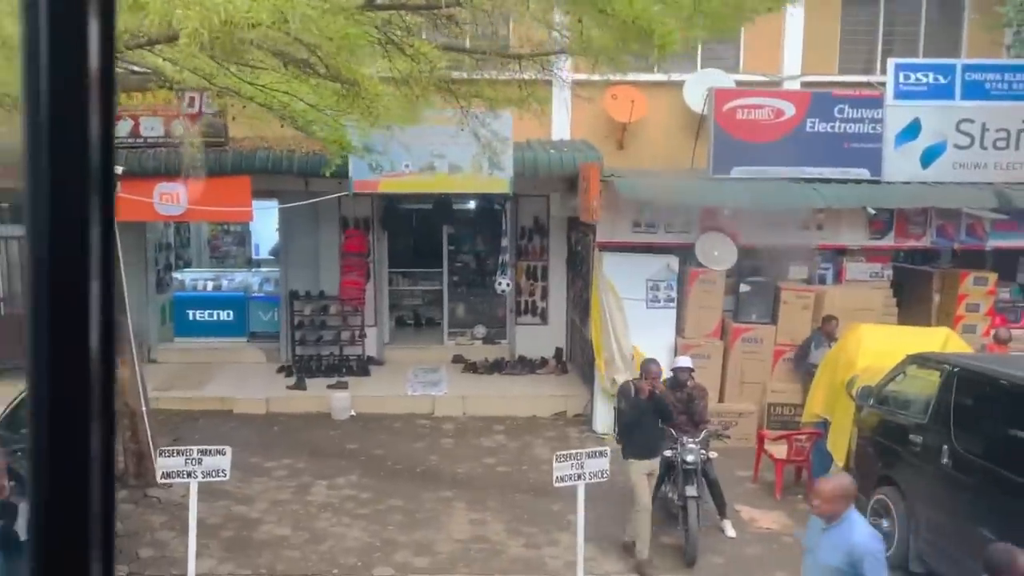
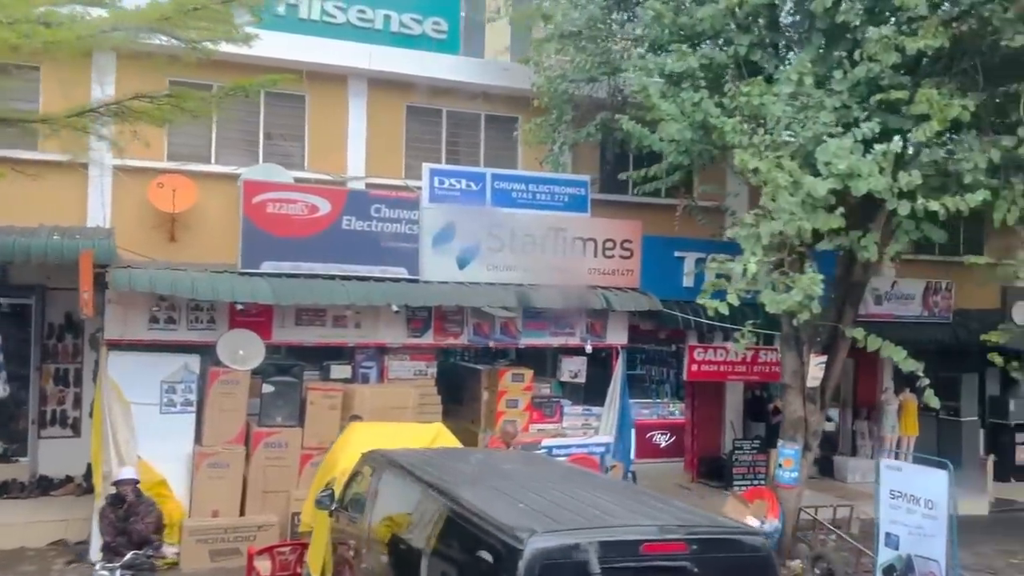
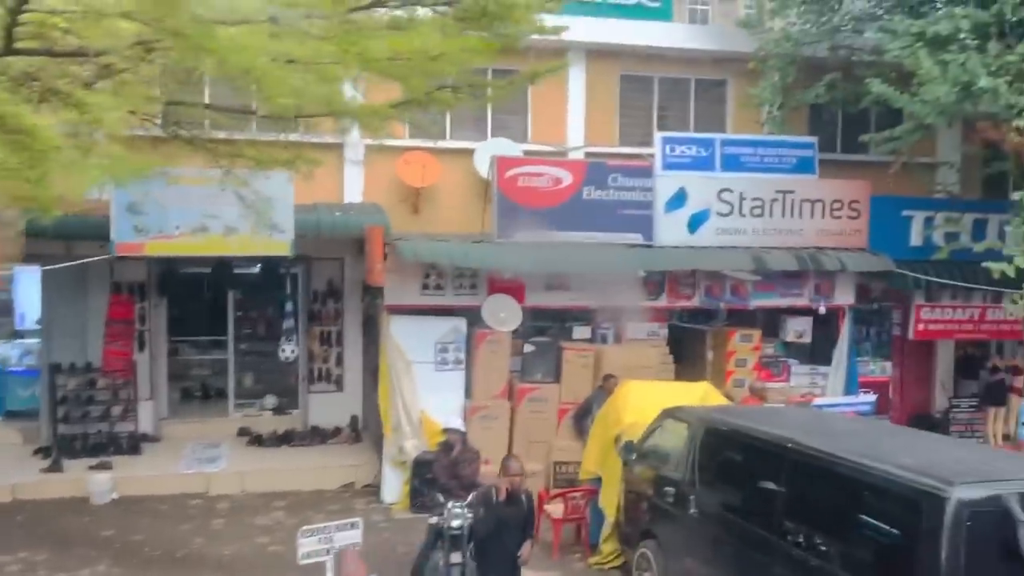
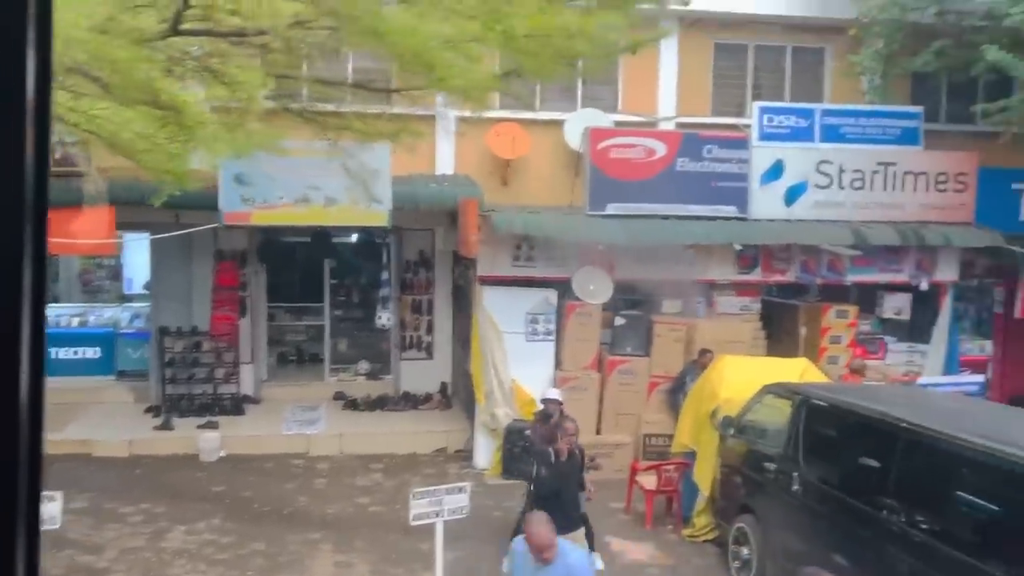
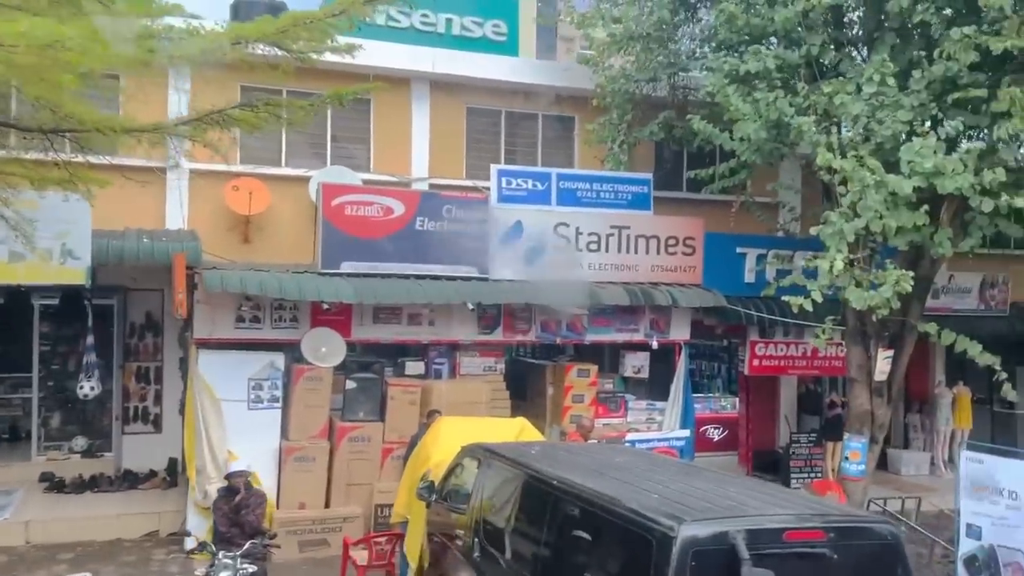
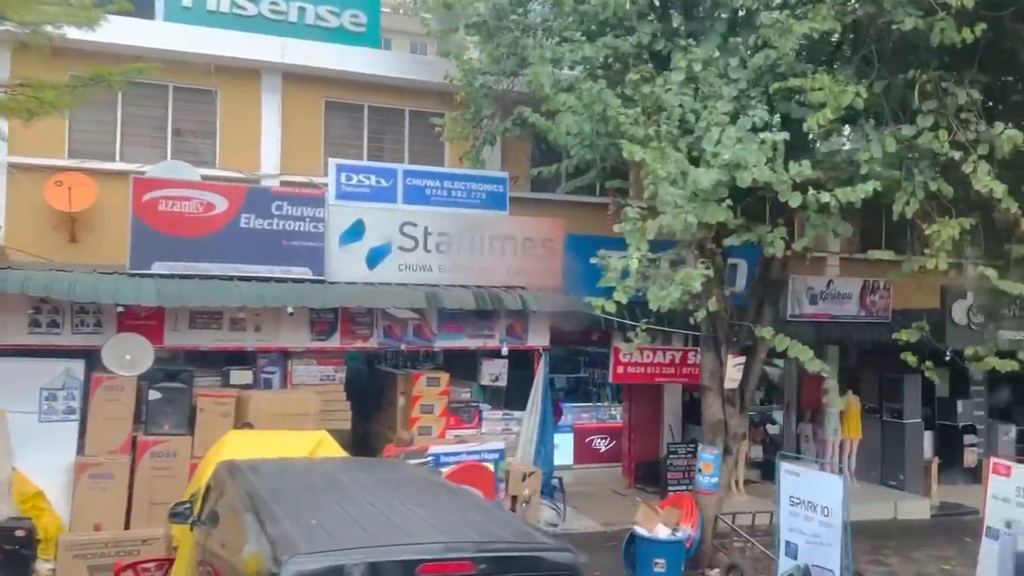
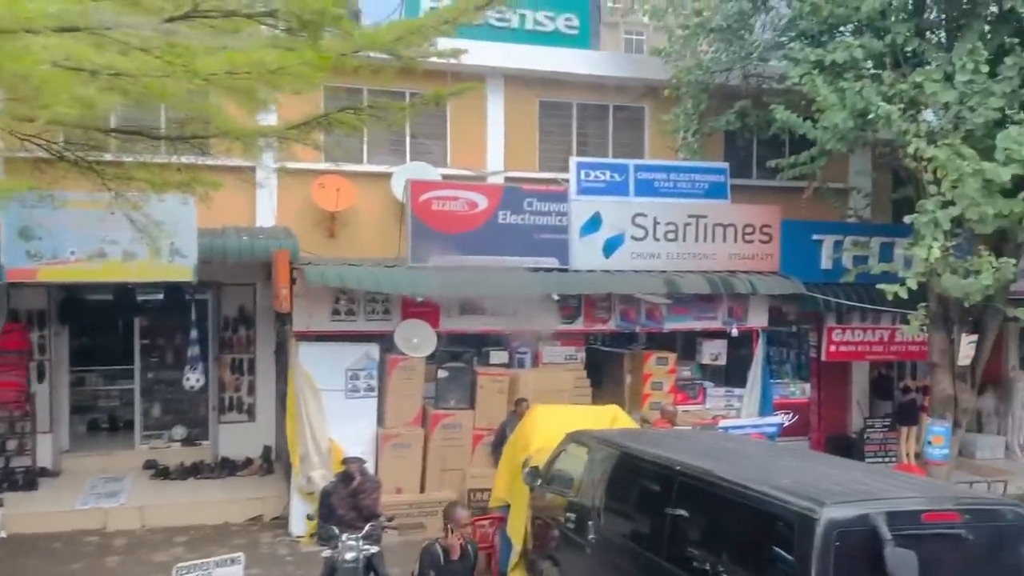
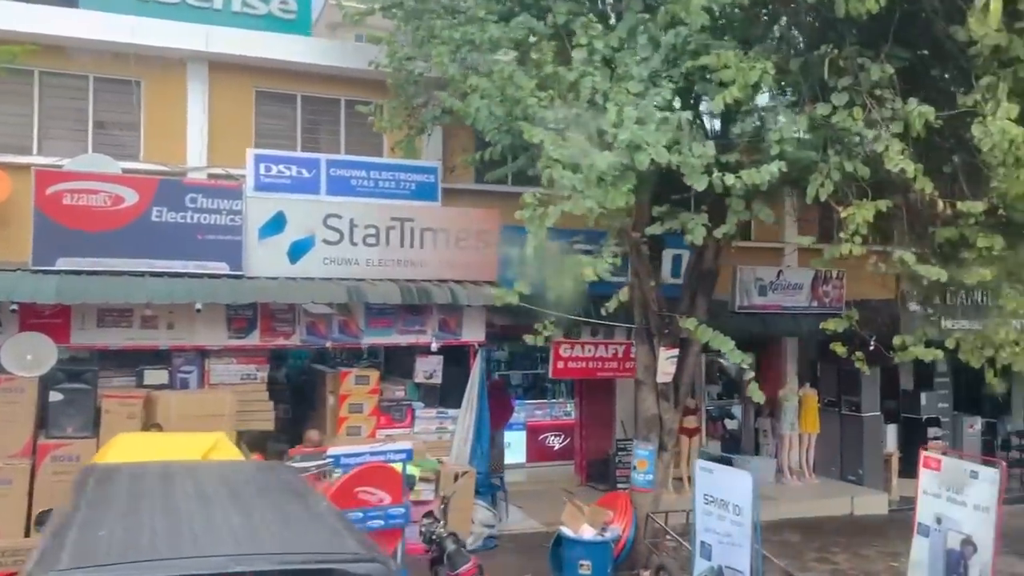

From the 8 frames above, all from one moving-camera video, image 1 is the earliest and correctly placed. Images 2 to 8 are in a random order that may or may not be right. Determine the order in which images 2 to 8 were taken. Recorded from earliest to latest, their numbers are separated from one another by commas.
4, 3, 7, 5, 2, 6, 8
